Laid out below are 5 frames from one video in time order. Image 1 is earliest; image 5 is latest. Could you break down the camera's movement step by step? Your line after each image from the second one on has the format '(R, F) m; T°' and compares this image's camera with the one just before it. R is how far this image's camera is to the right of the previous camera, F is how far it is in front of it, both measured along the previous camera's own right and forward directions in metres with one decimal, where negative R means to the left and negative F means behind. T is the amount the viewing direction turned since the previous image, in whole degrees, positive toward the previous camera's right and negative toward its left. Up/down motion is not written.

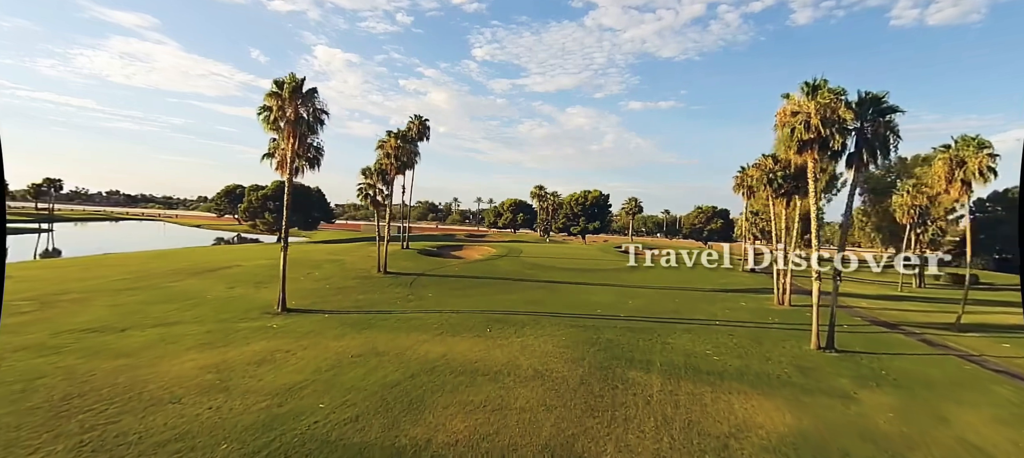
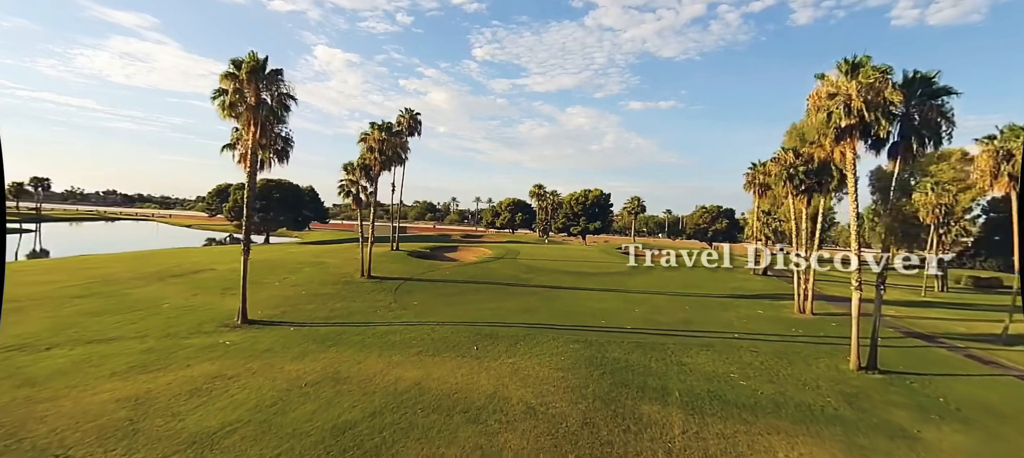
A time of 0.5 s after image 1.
(+0.4, +2.9) m; 0°
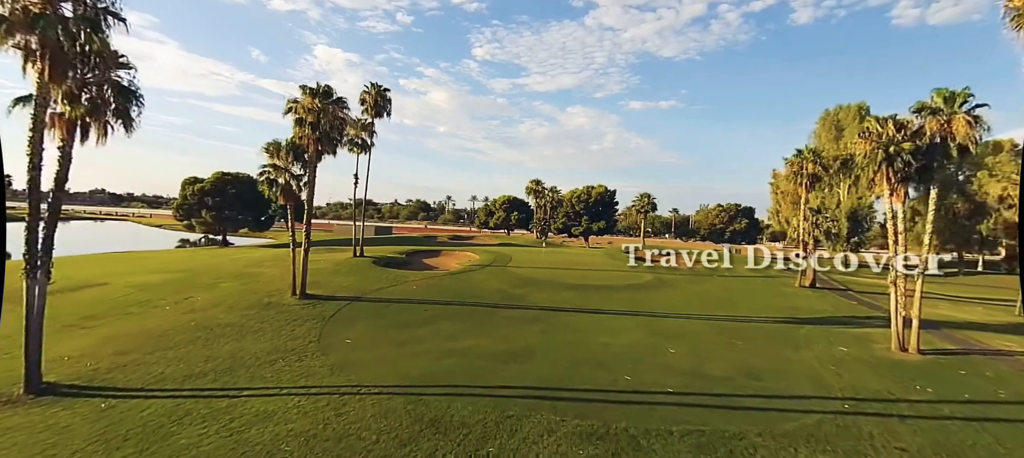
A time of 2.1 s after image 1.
(+0.9, +8.4) m; 0°
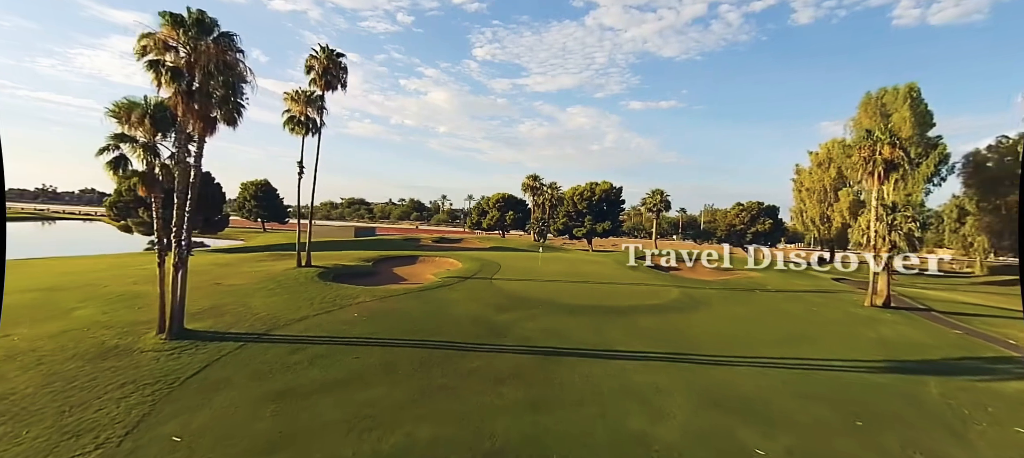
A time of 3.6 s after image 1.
(+0.9, +8.0) m; 0°
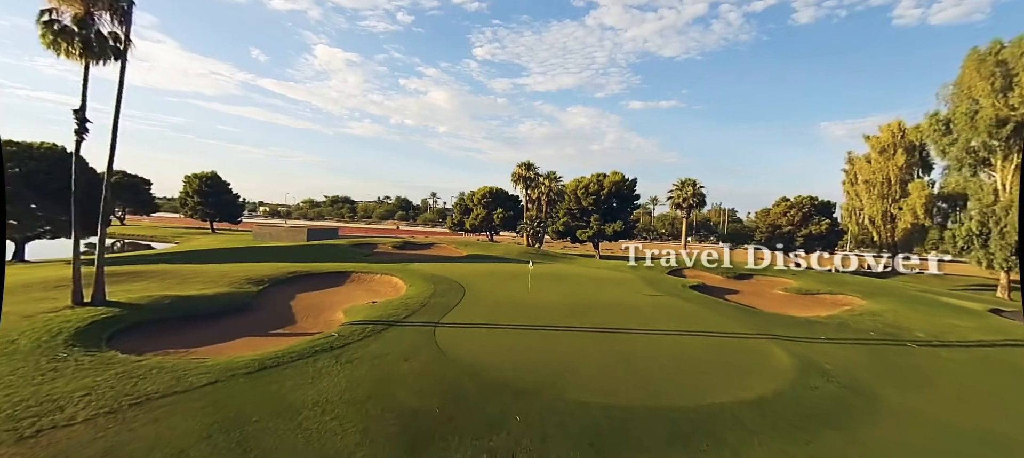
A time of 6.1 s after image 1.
(+1.4, +13.4) m; 0°
